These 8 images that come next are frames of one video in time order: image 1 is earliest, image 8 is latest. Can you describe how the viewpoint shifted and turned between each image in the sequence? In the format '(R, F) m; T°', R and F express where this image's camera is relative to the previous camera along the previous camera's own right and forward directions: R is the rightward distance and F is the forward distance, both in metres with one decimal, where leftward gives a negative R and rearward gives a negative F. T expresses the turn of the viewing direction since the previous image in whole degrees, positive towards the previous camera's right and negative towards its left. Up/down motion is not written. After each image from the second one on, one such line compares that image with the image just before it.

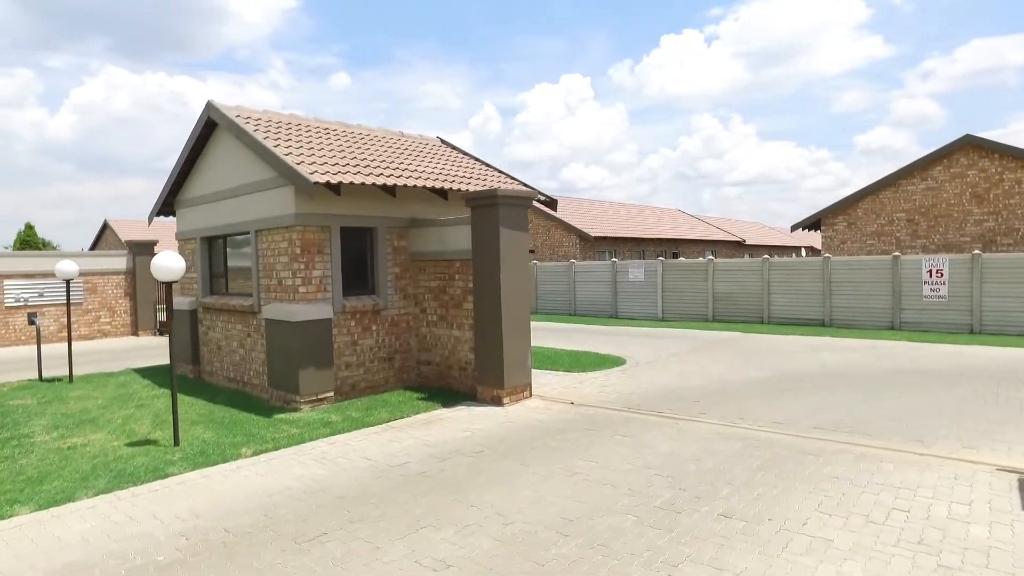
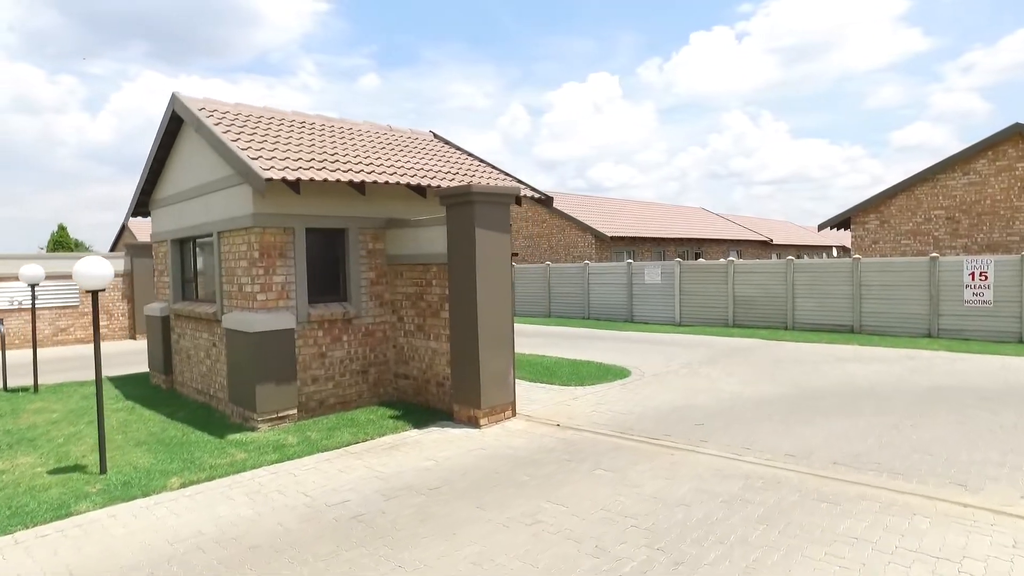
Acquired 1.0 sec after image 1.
(+0.6, +0.9) m; -3°
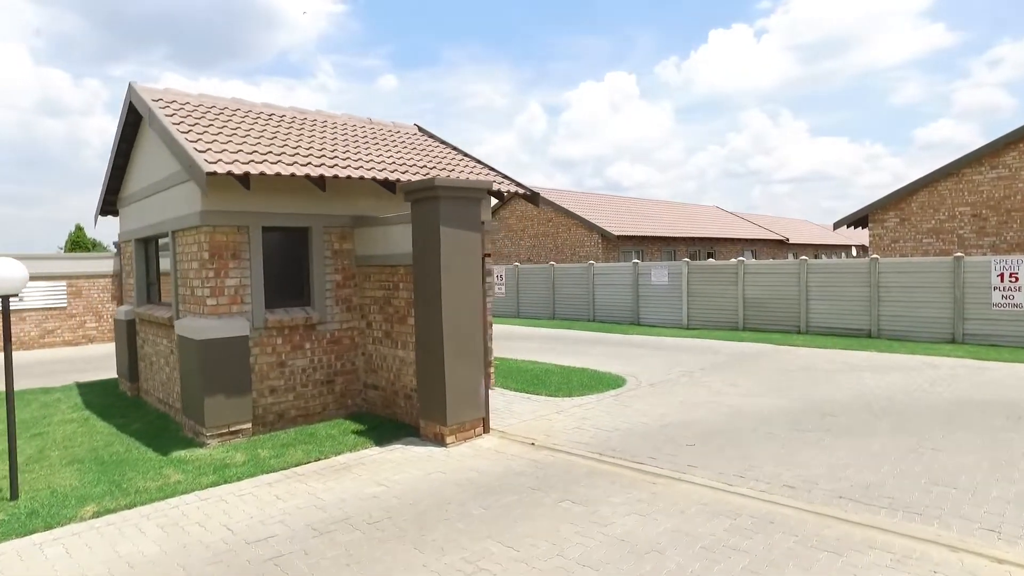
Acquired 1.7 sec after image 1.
(+0.6, +0.8) m; -2°
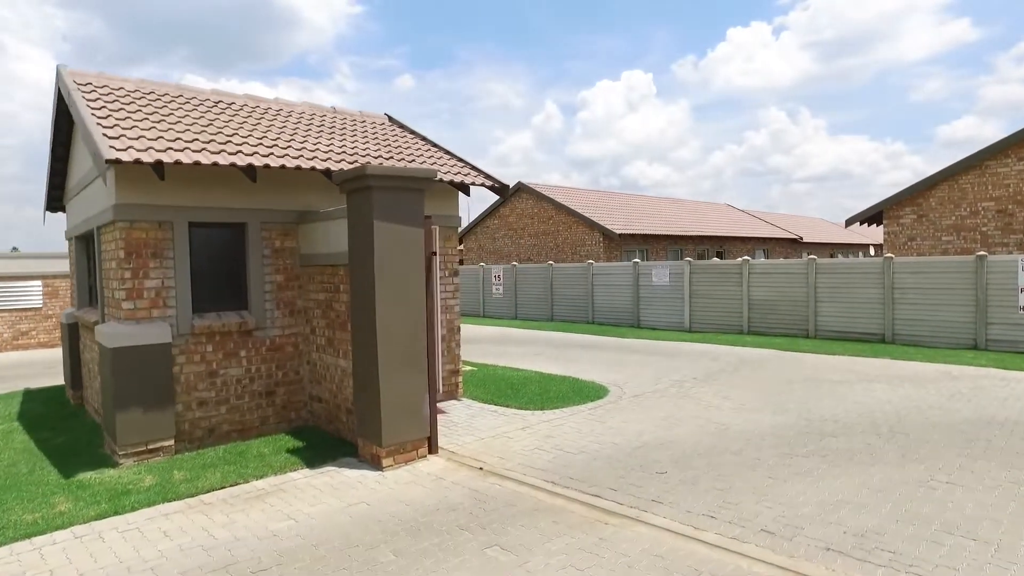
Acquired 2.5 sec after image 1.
(+0.7, +0.9) m; -1°
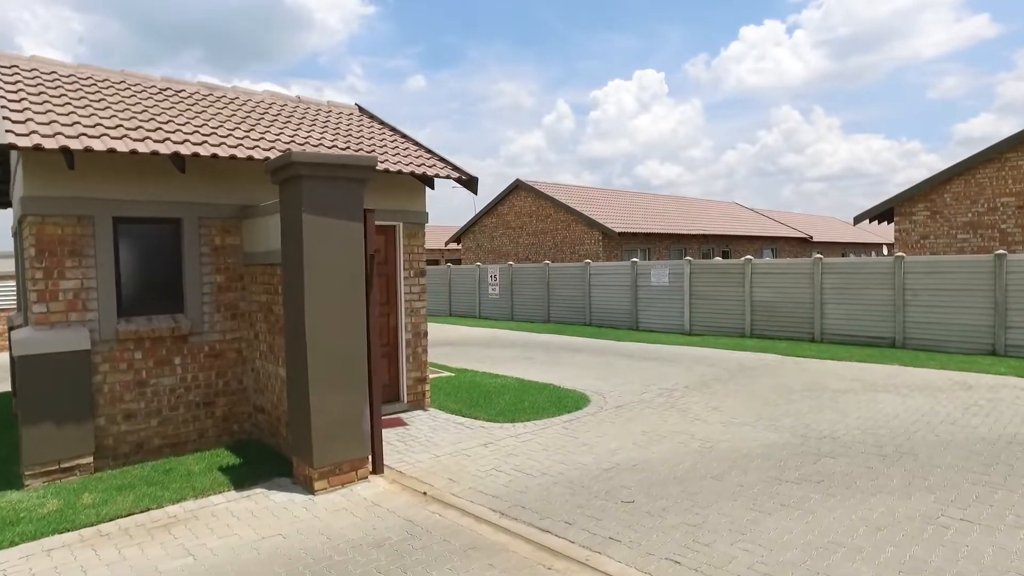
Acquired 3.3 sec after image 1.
(+0.6, +0.7) m; -1°
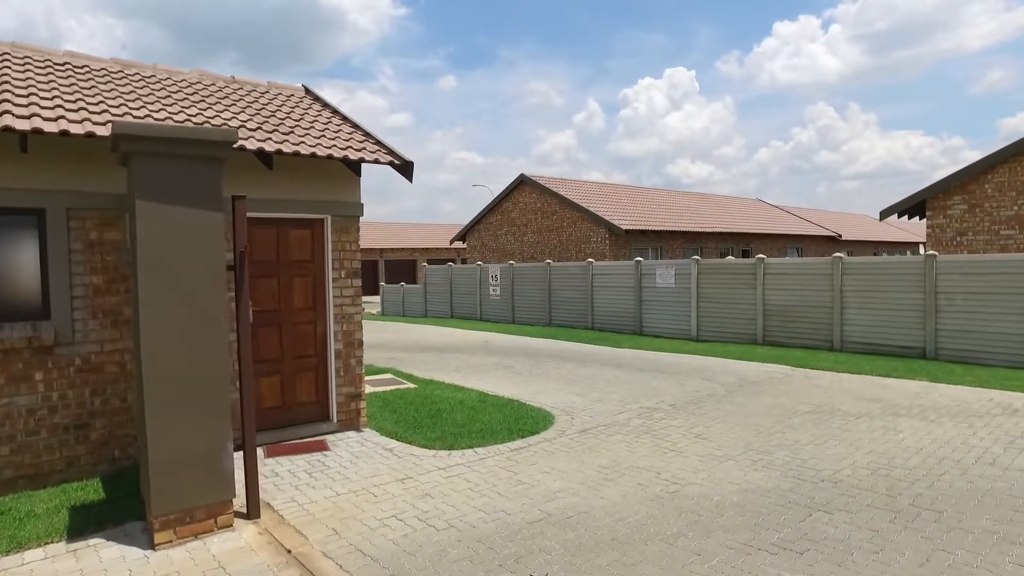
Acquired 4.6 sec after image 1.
(+1.0, +1.3) m; -3°
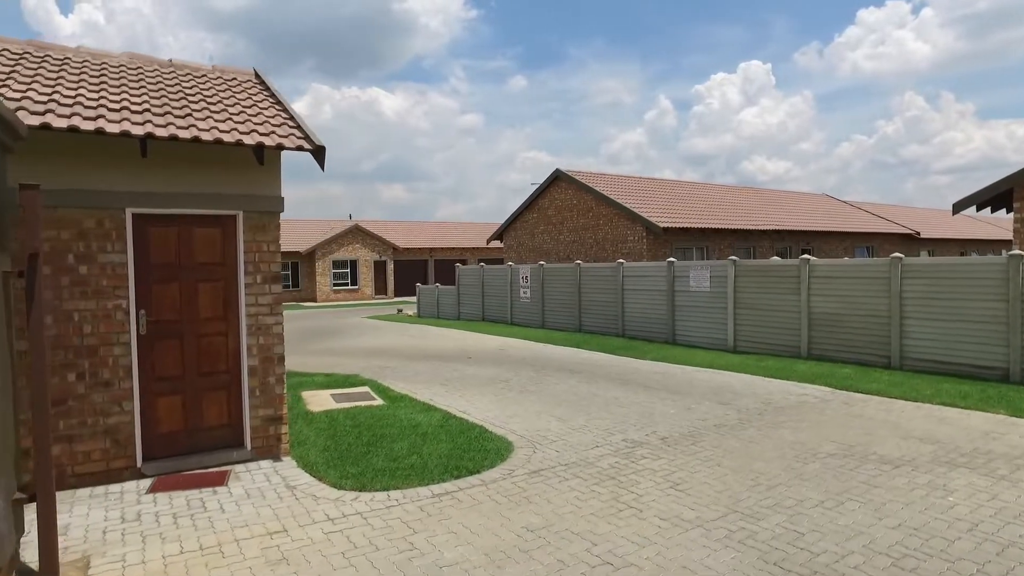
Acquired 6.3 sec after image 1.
(+1.3, +1.4) m; -6°
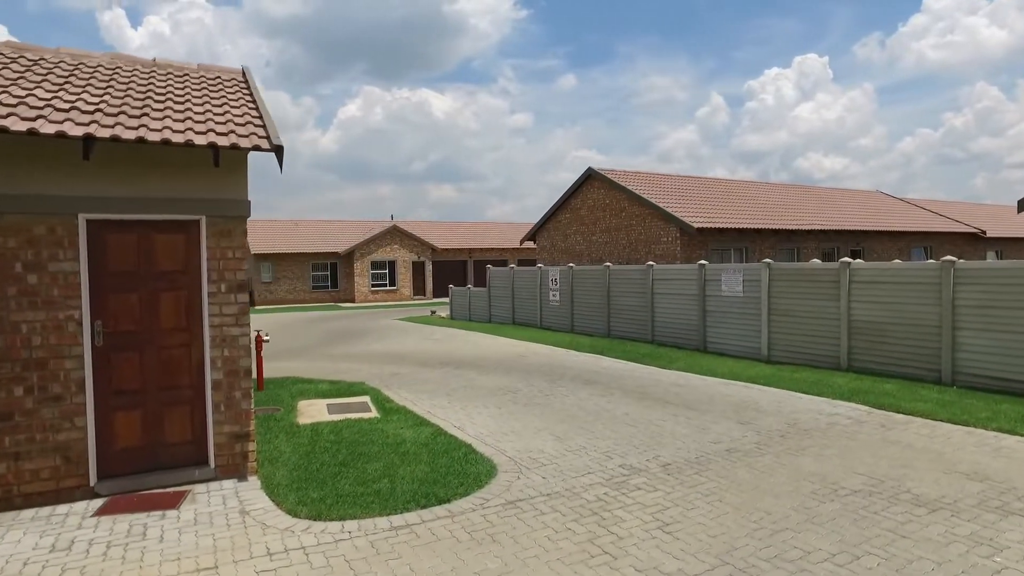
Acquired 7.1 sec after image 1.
(+0.7, +0.6) m; -5°
